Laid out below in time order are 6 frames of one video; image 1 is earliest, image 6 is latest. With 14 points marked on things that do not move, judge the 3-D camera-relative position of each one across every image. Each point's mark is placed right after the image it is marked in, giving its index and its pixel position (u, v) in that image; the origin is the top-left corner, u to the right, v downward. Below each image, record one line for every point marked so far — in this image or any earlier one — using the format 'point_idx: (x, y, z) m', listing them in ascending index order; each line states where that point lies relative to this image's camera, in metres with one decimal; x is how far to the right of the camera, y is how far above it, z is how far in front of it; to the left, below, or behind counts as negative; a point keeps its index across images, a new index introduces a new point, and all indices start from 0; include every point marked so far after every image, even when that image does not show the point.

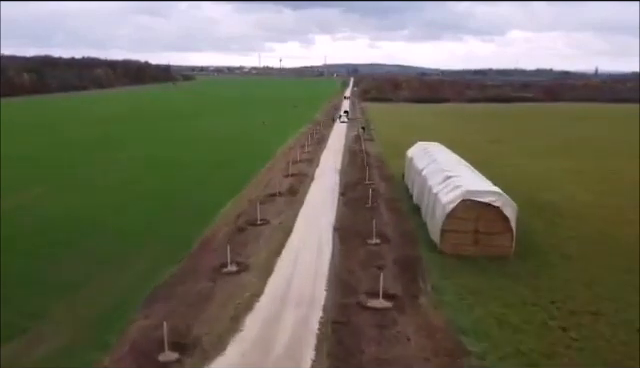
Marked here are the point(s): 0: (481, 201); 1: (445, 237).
0: (+3.6, -0.4, +18.9) m
1: (+2.9, -1.2, +19.3) m
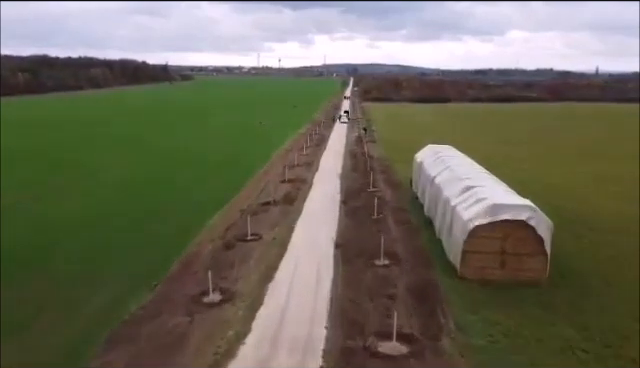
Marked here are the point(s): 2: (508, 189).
0: (+3.6, -0.6, +15.9) m
1: (+2.8, -1.5, +16.4) m
2: (+4.1, -0.1, +18.3) m
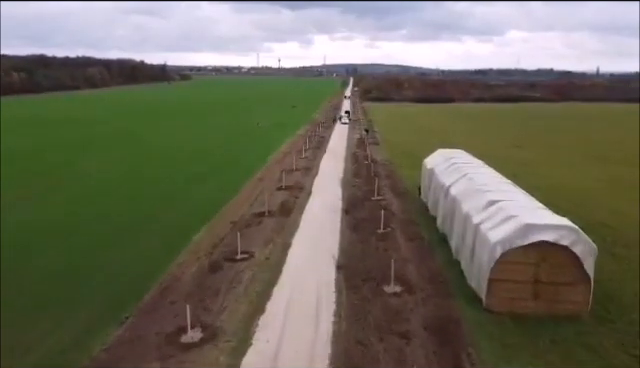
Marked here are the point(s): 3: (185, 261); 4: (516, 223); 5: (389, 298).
0: (+3.6, -0.9, +13.3) m
1: (+2.8, -1.7, +13.8) m
2: (+4.1, -0.4, +15.8) m
3: (-3.1, -1.7, +19.1) m
4: (+3.2, -0.6, +13.8) m
5: (+1.2, -2.0, +14.9) m
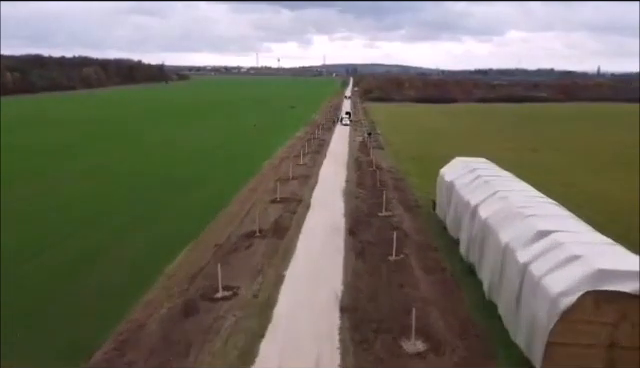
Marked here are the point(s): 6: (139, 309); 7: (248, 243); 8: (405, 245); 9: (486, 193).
0: (+3.6, -1.3, +9.9) m
1: (+2.8, -2.1, +10.3) m
2: (+4.1, -0.7, +12.3) m
3: (-3.1, -2.1, +15.6) m
4: (+3.2, -1.0, +10.3) m
5: (+1.2, -2.4, +11.4) m
6: (-3.2, -2.2, +15.1) m
7: (-1.7, -1.4, +19.8) m
8: (+1.9, -1.4, +18.6) m
9: (+3.3, -0.2, +16.7) m
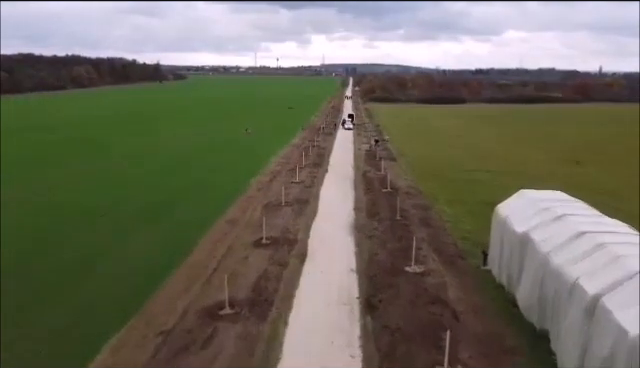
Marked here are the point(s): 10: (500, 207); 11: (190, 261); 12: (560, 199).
0: (+3.6, -2.1, +2.8) m
1: (+2.9, -2.9, +3.2) m
2: (+4.2, -1.6, +5.2) m
3: (-3.0, -2.9, +8.5) m
4: (+3.3, -1.8, +3.2) m
5: (+1.3, -3.2, +4.4) m
6: (-3.2, -3.0, +8.0) m
7: (-1.7, -2.2, +12.7) m
8: (+1.9, -2.2, +11.5) m
9: (+3.3, -1.0, +9.6) m
10: (+3.4, -0.4, +15.1) m
11: (-2.9, -1.7, +18.2) m
12: (+4.0, -0.3, +14.1) m
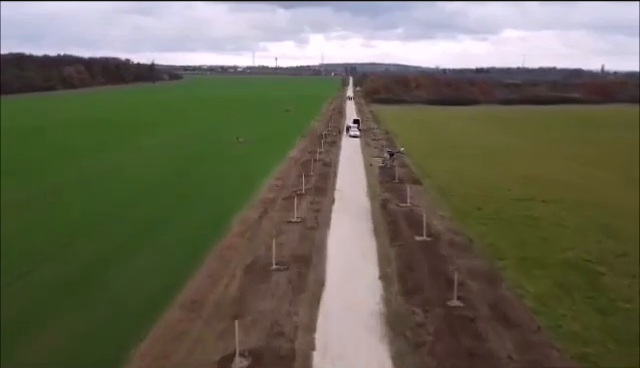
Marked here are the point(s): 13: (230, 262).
0: (+3.8, -3.1, -5.2) m
1: (+3.1, -4.0, -4.8) m
2: (+4.4, -2.6, -2.8) m
3: (-2.8, -4.0, +0.5) m
4: (+3.5, -2.9, -4.8) m
5: (+1.5, -4.3, -3.6) m
6: (-3.0, -4.1, 0.0) m
7: (-1.5, -3.3, +4.7) m
8: (+2.1, -3.2, +3.5) m
9: (+3.5, -2.0, +1.6) m
10: (+3.5, -1.4, +7.1) m
11: (-2.7, -2.8, +10.2) m
12: (+4.2, -1.3, +6.1) m
13: (-2.0, -1.7, +17.8) m
